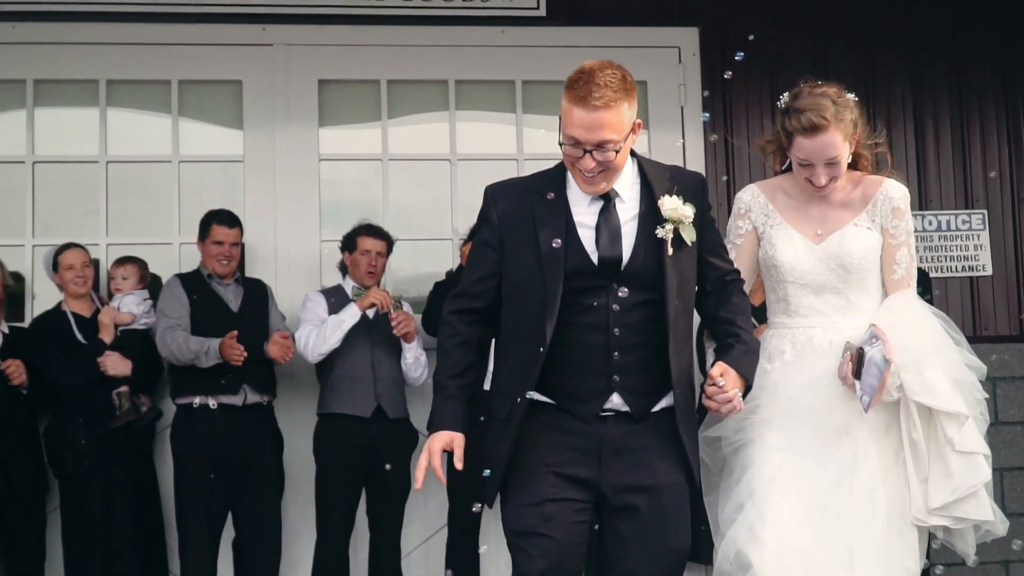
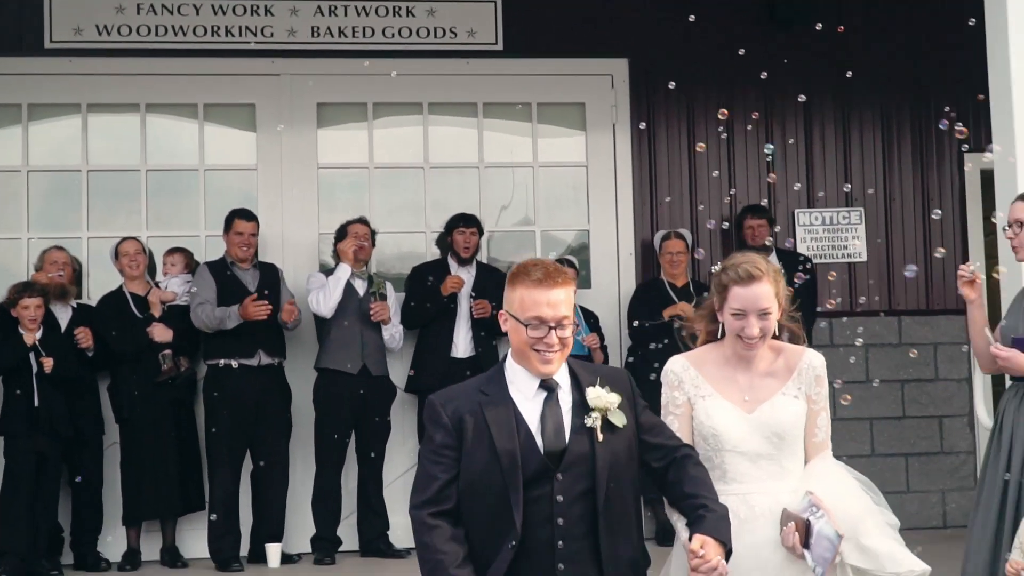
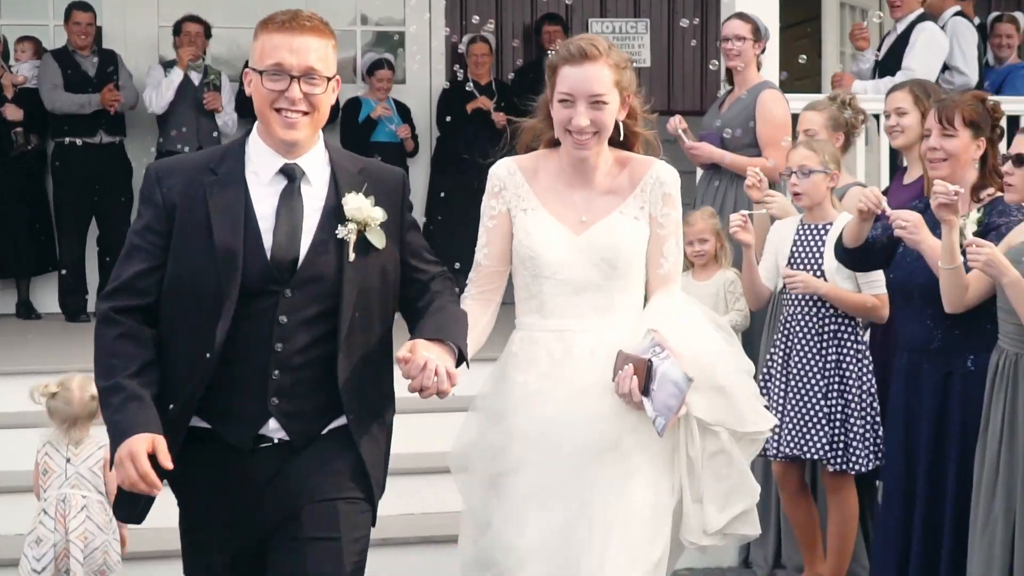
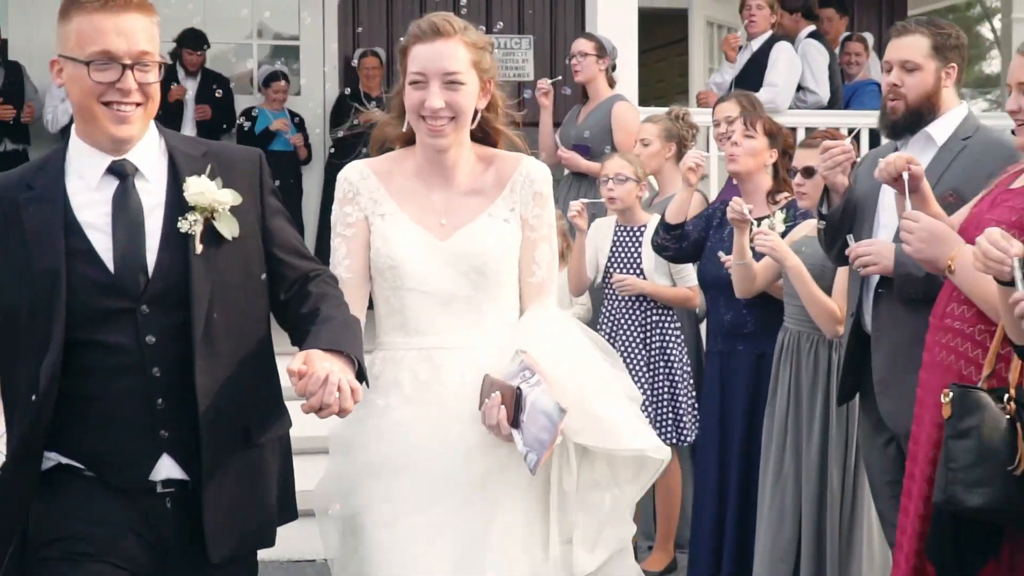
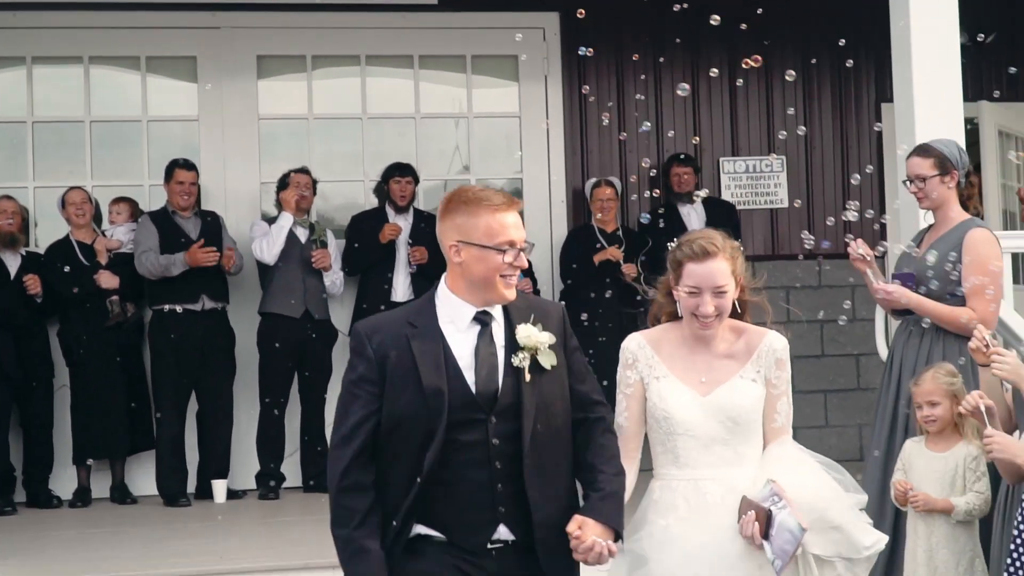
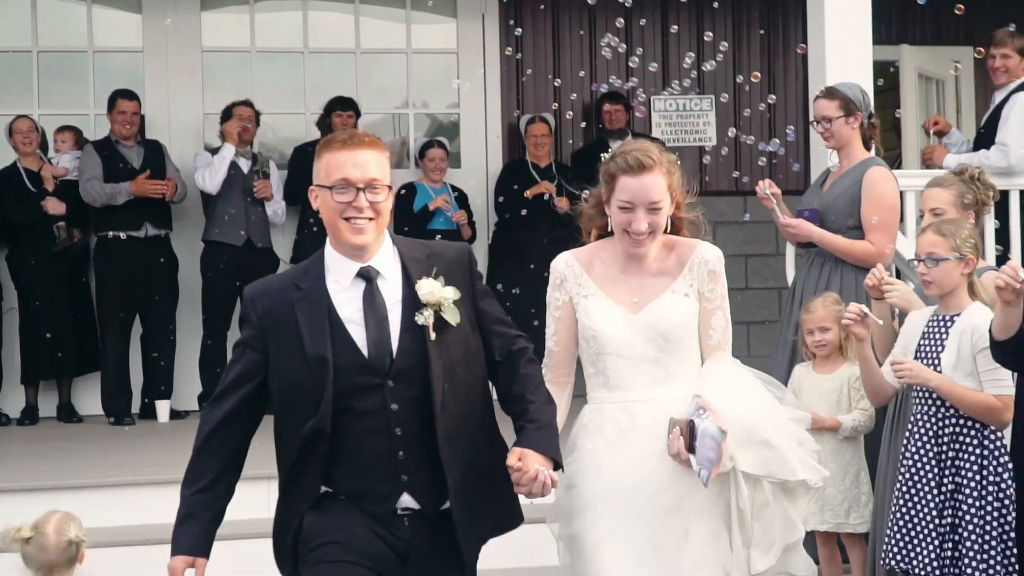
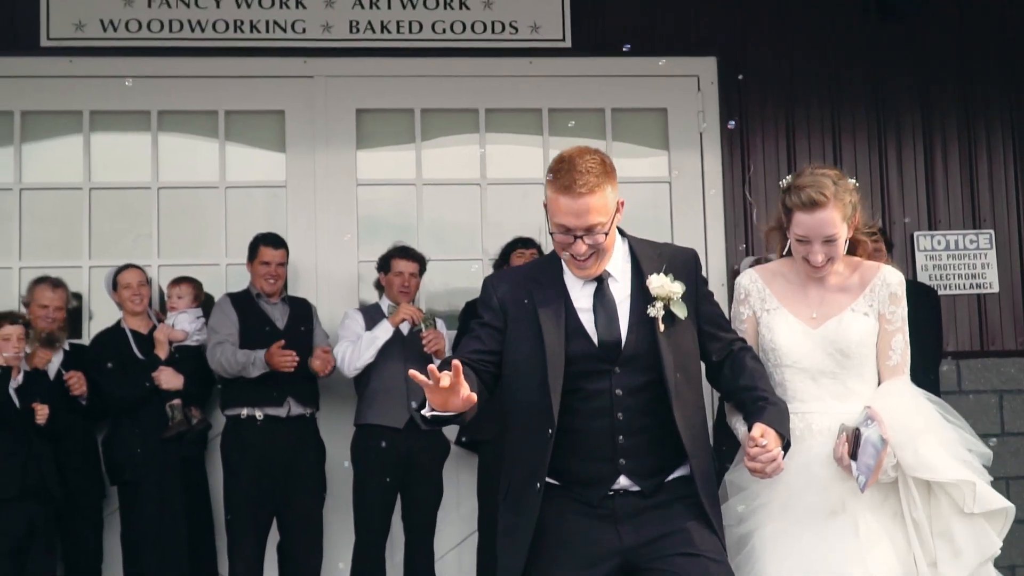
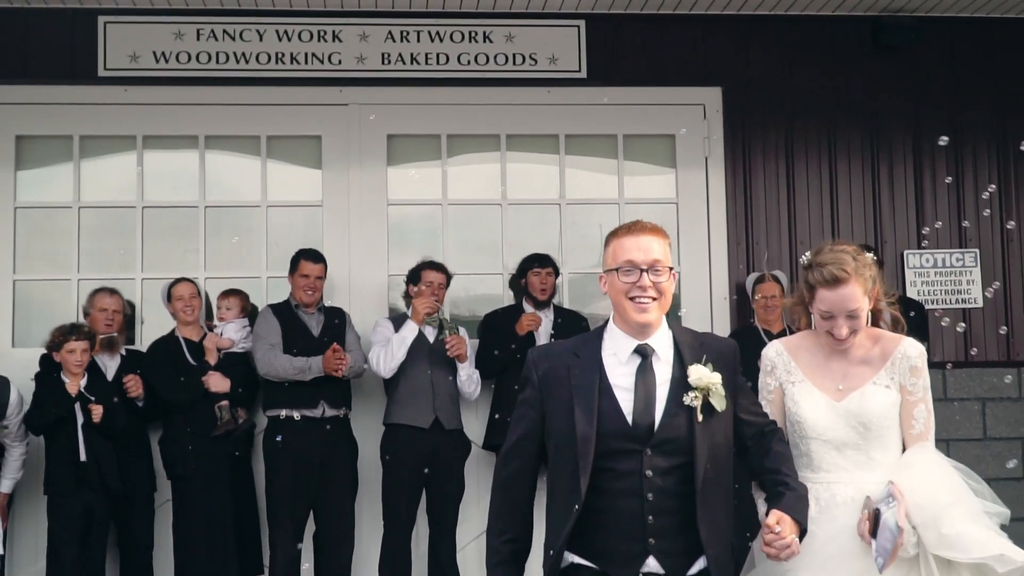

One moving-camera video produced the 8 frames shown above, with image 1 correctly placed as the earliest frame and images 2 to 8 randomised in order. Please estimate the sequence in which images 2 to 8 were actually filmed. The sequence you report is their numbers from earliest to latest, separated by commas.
7, 8, 2, 5, 6, 3, 4
